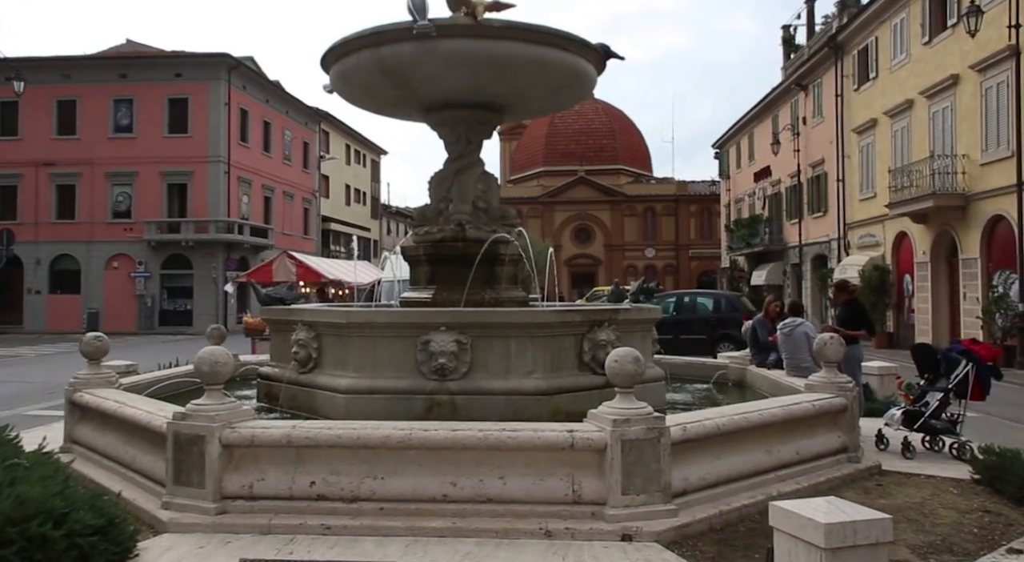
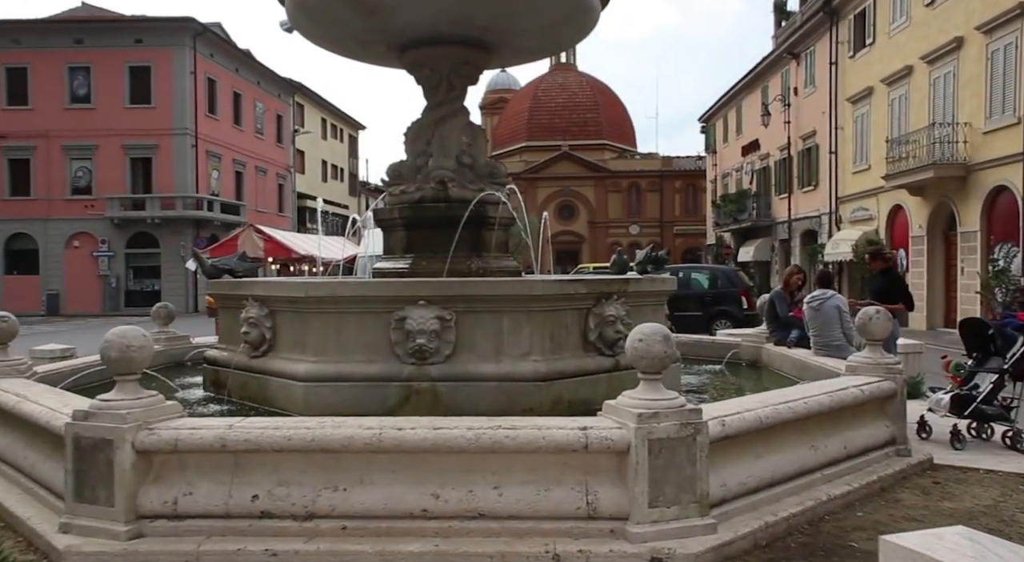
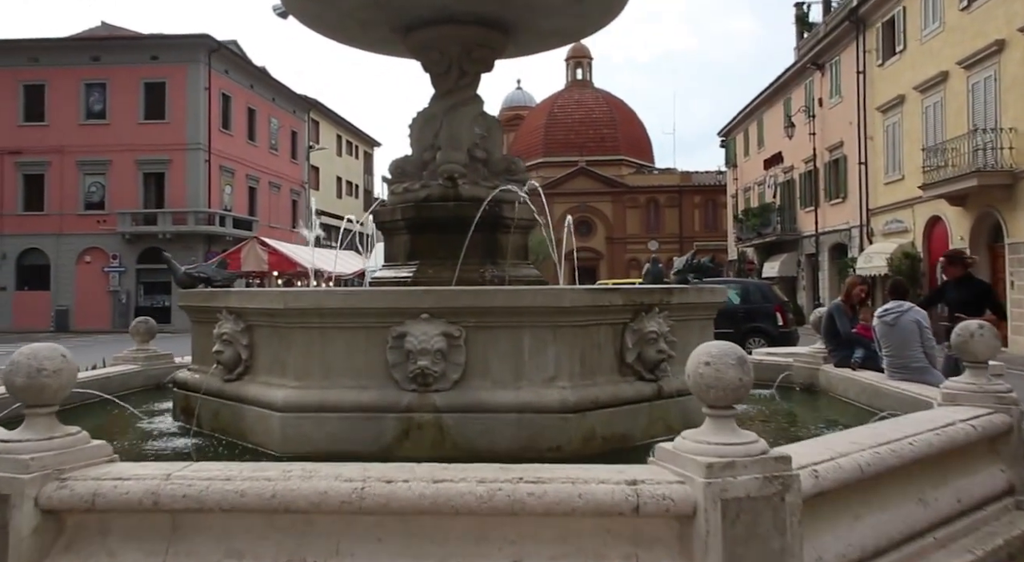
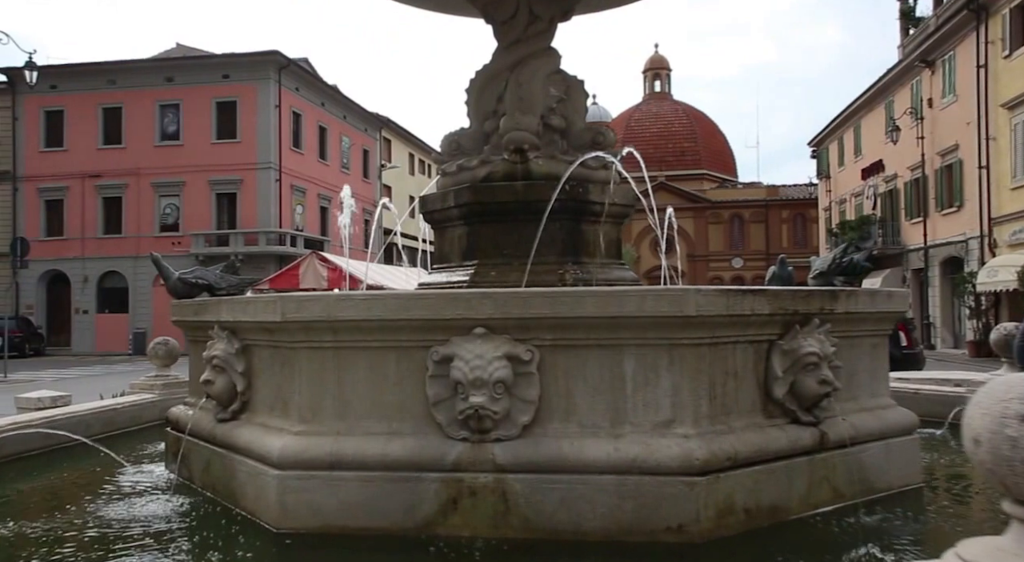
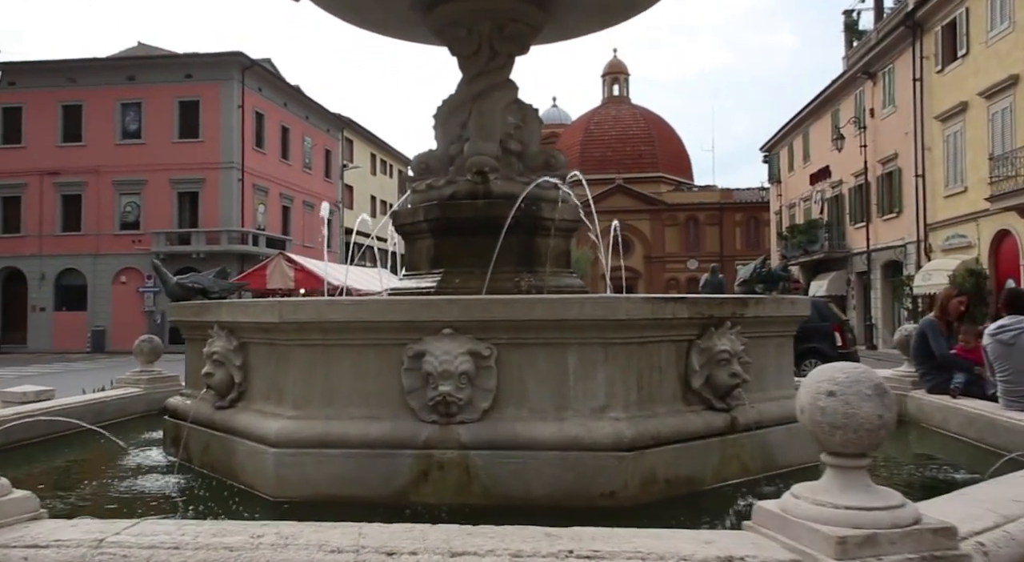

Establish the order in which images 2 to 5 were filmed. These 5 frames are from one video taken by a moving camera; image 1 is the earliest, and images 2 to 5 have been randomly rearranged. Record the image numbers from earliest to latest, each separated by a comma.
2, 3, 5, 4
